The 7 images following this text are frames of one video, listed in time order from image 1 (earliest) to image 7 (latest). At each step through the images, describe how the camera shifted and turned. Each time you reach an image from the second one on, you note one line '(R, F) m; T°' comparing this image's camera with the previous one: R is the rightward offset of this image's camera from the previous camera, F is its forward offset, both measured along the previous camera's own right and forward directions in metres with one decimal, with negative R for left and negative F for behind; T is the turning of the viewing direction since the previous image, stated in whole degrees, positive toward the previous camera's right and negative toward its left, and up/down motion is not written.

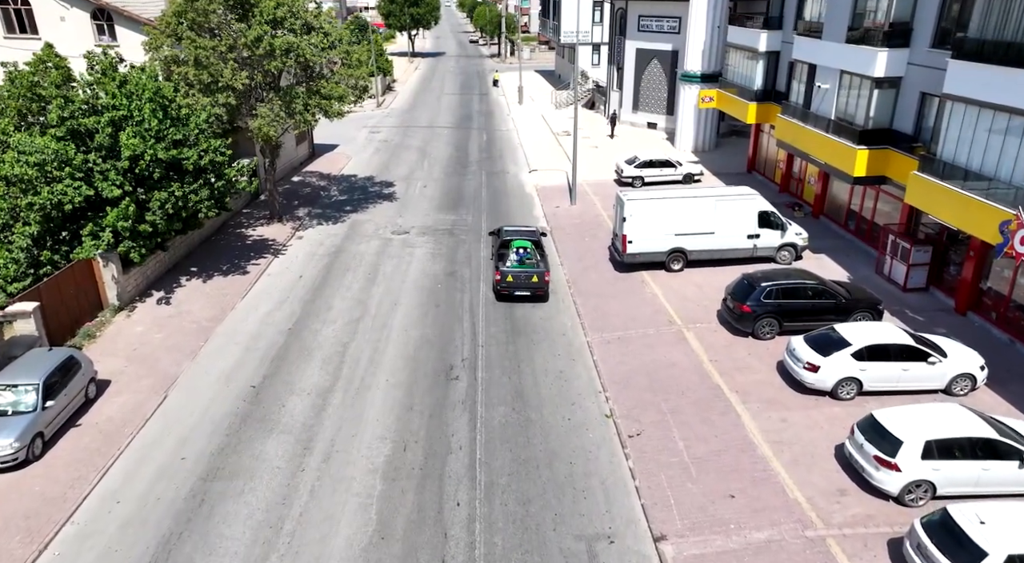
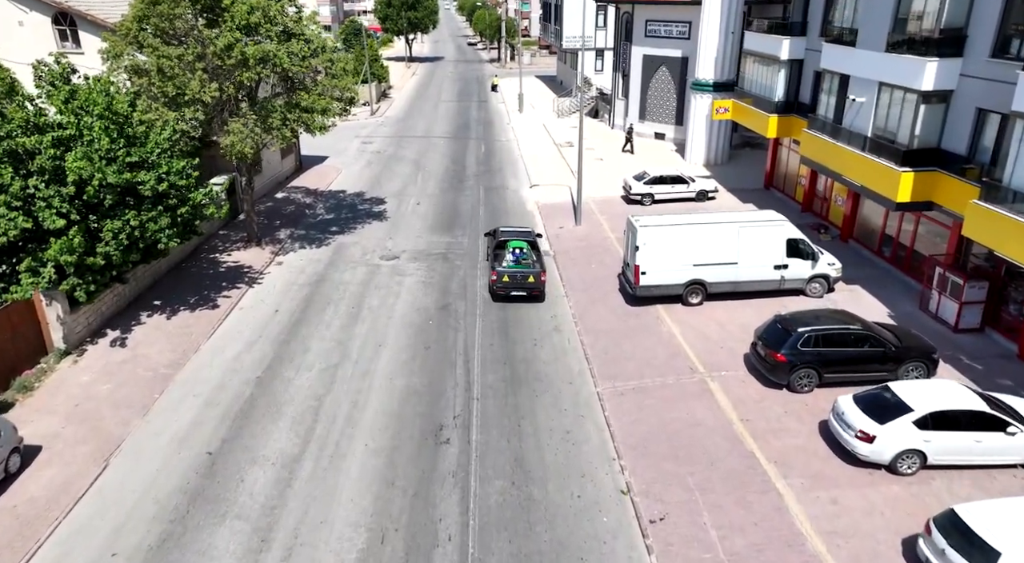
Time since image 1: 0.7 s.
(0.0, +2.5) m; 0°
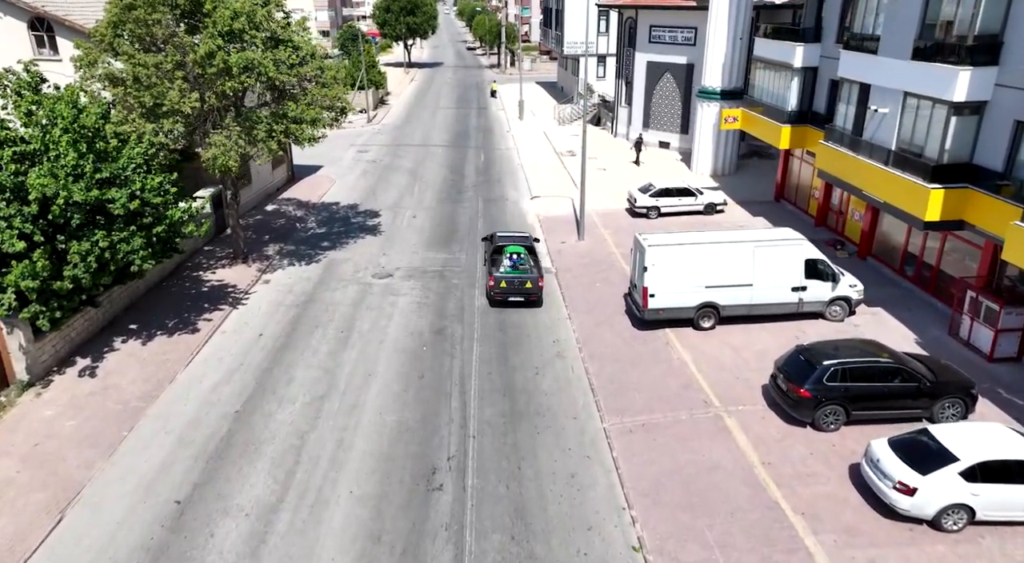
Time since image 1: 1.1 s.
(0.0, +1.4) m; 0°
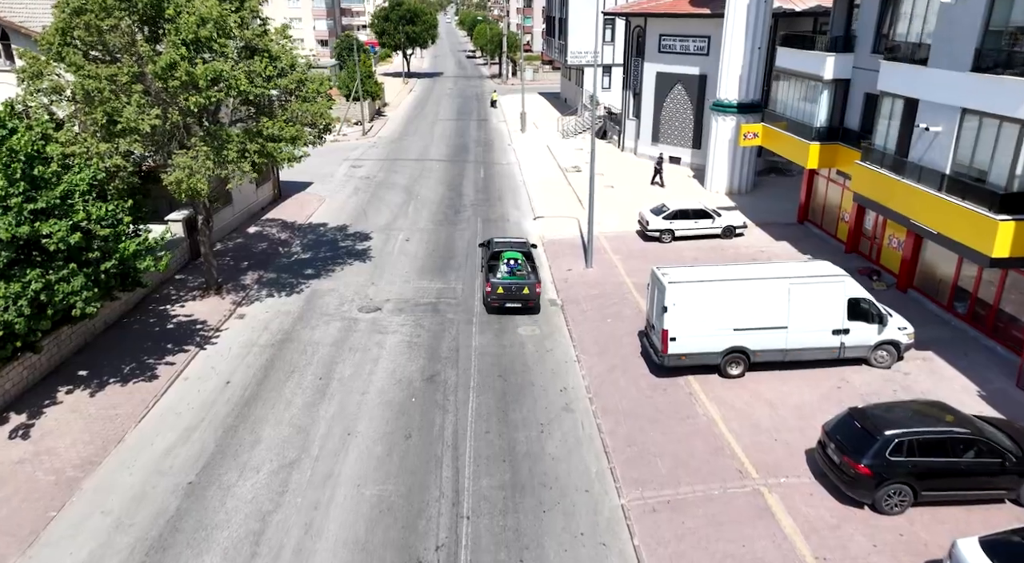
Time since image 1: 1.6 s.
(0.0, +2.4) m; 0°
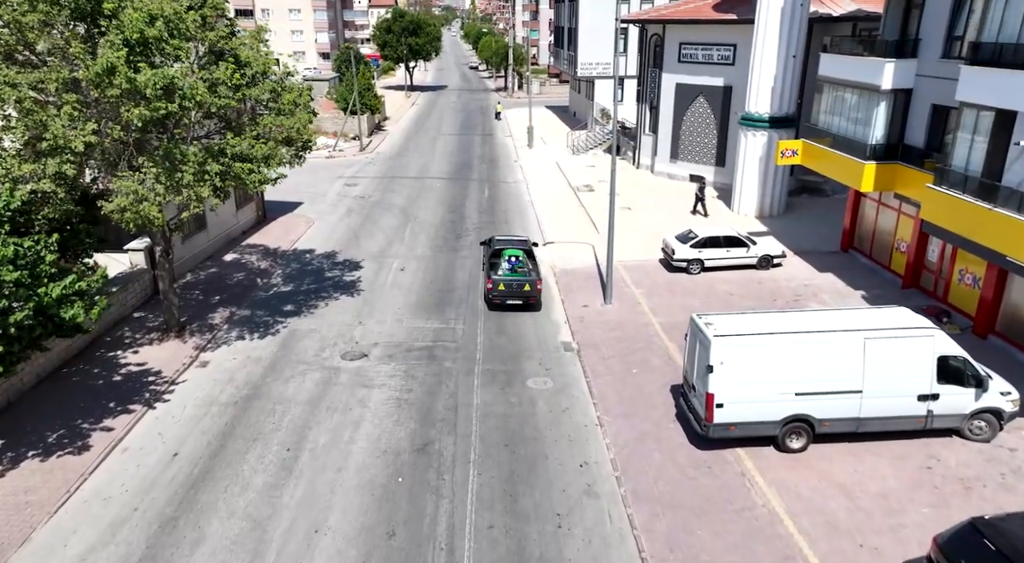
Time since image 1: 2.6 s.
(-0.1, +3.2) m; 0°
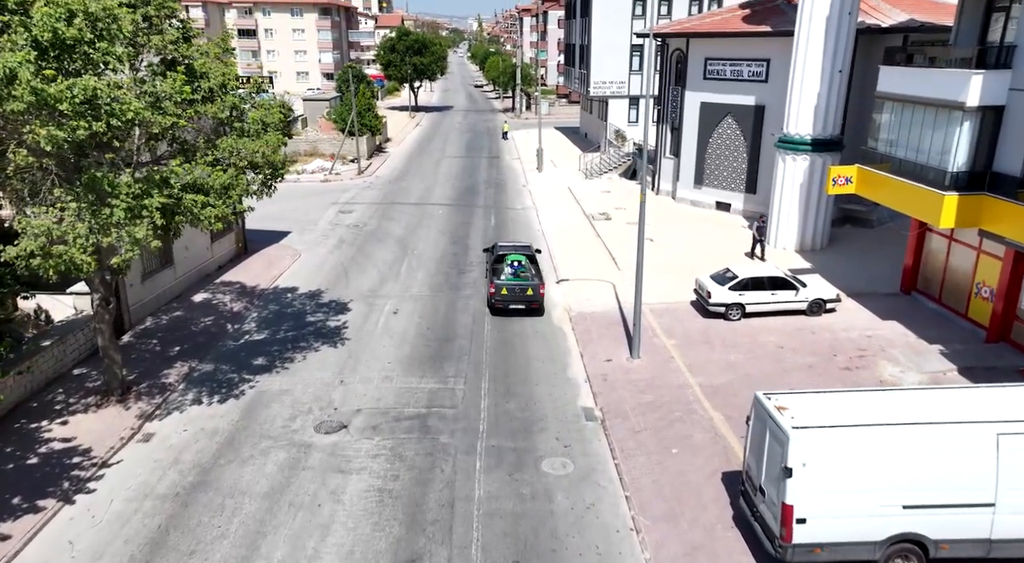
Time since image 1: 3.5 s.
(-0.1, +3.4) m; 0°
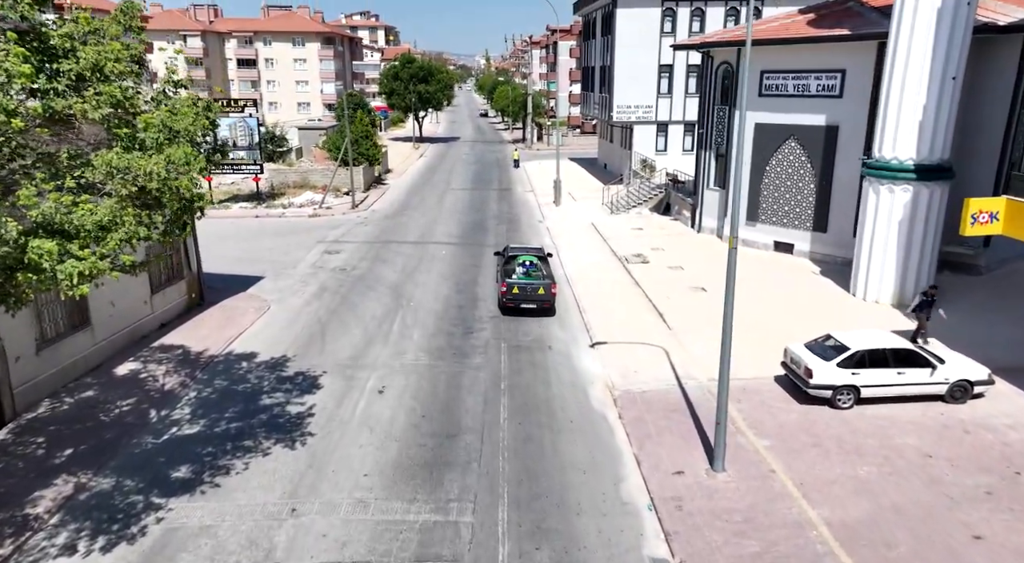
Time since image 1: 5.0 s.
(-0.4, +5.7) m; 0°
